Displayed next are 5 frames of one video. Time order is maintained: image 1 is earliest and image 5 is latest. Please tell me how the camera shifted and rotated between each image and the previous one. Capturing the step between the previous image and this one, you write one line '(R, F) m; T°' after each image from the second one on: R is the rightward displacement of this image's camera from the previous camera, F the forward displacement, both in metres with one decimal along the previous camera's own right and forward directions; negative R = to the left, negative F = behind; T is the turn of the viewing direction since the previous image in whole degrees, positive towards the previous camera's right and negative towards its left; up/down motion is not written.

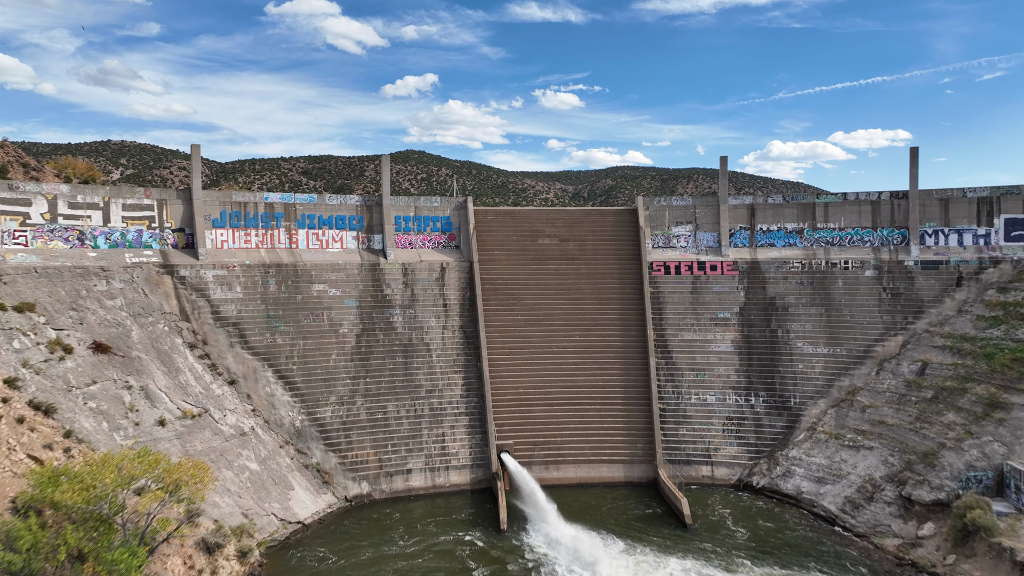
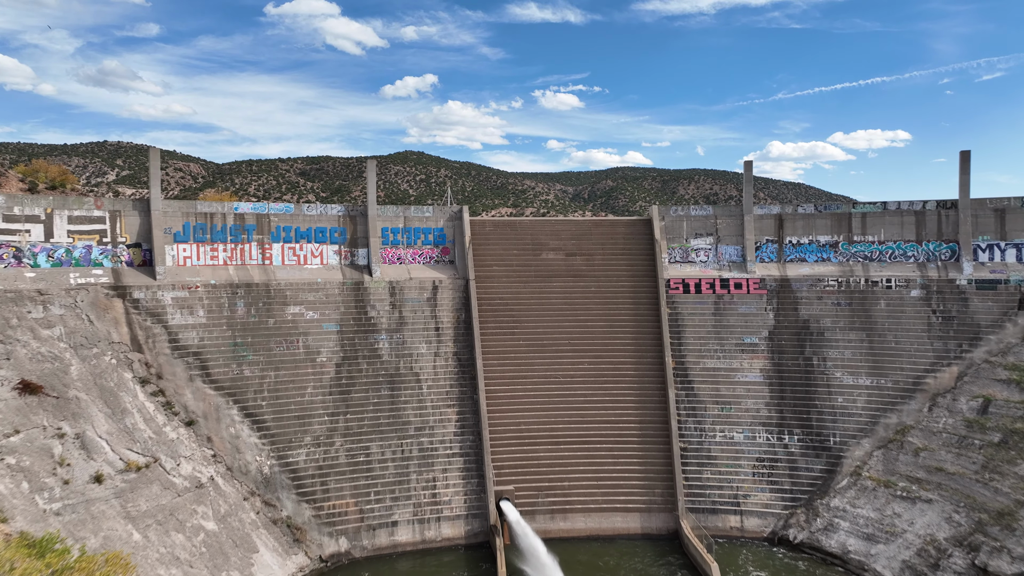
(0.0, +2.0) m; 0°
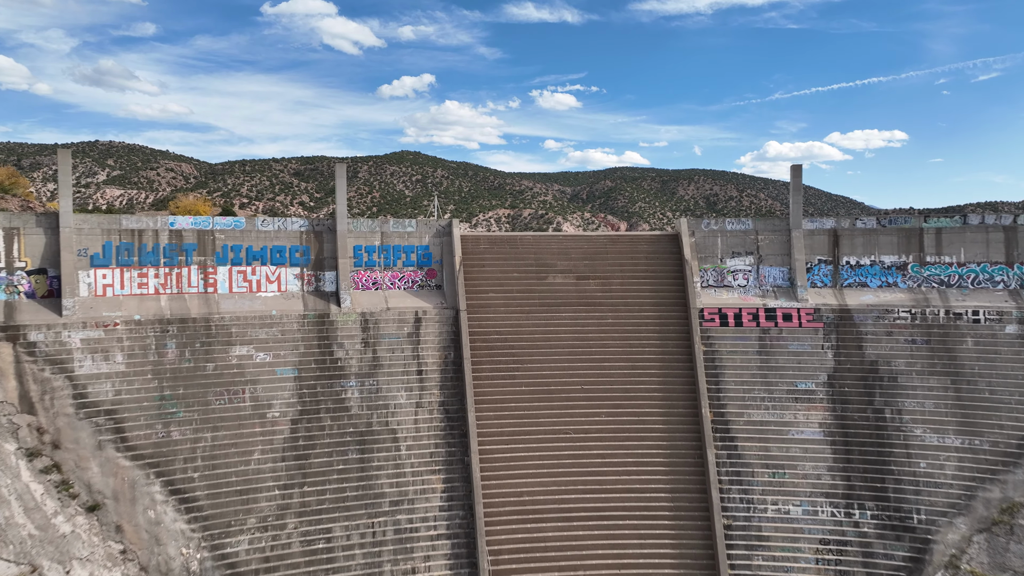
(-0.1, +3.1) m; 0°
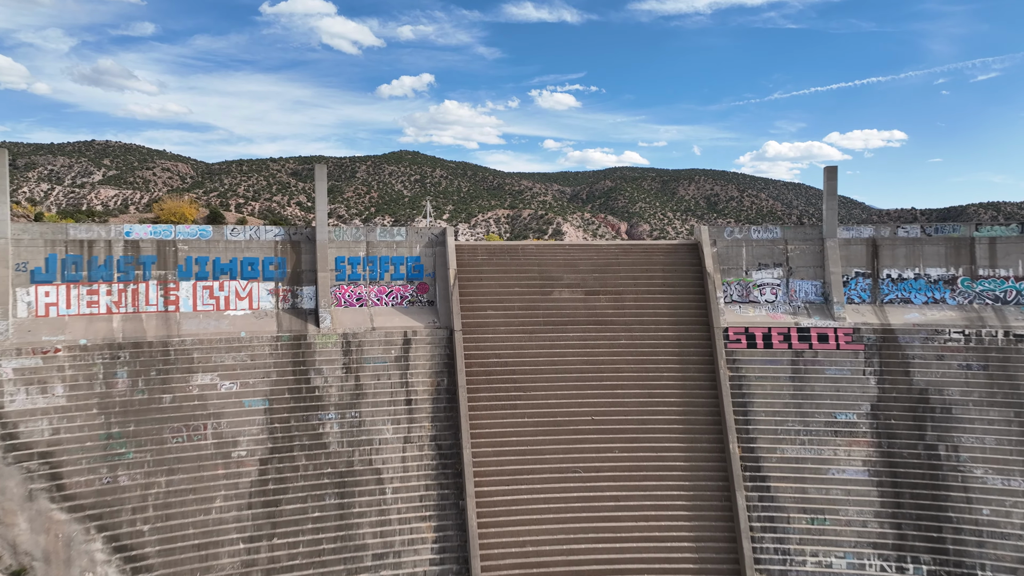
(0.0, +1.6) m; 0°
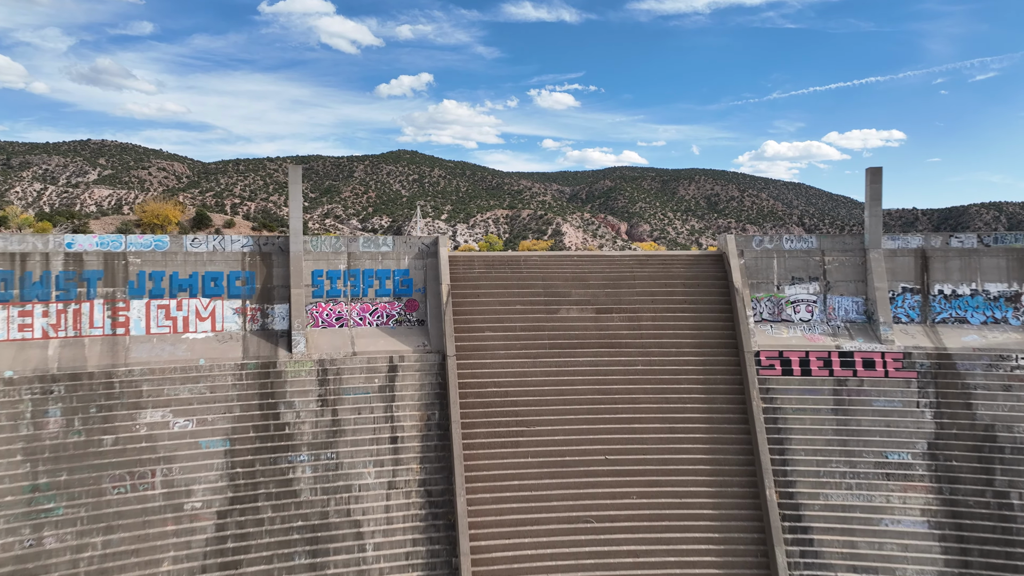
(0.0, +1.6) m; 0°
